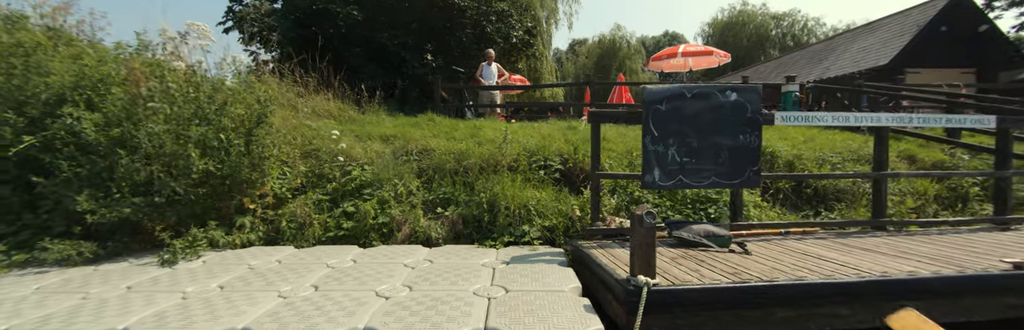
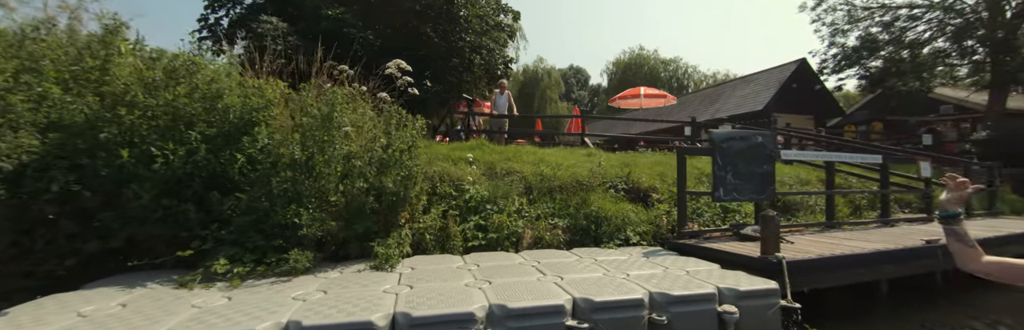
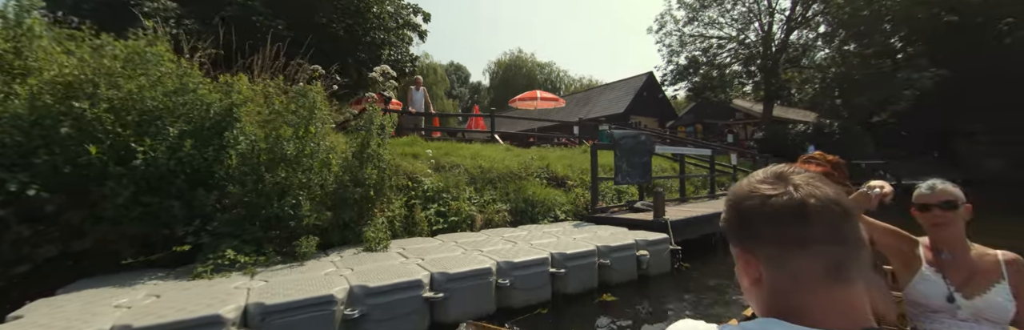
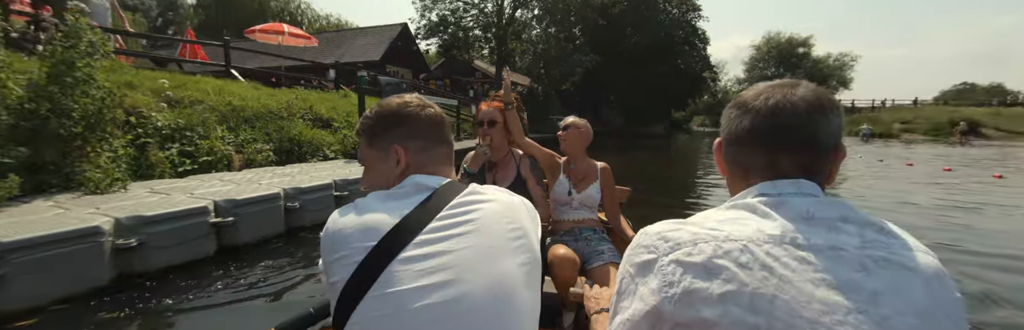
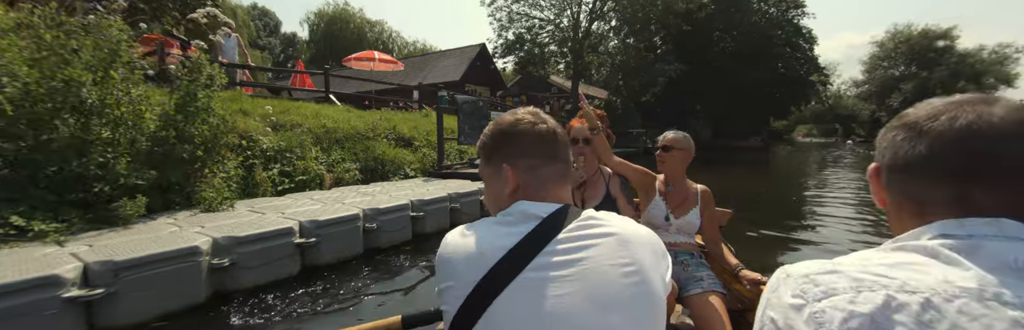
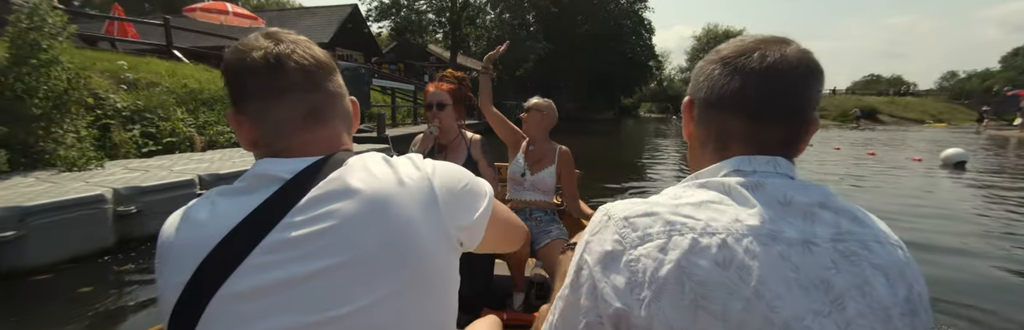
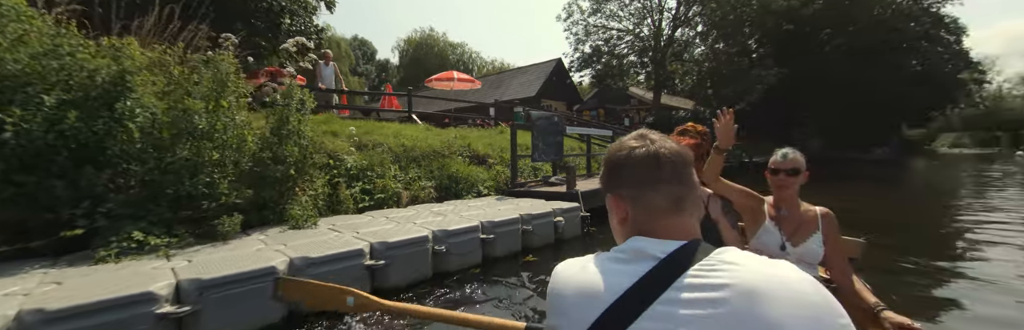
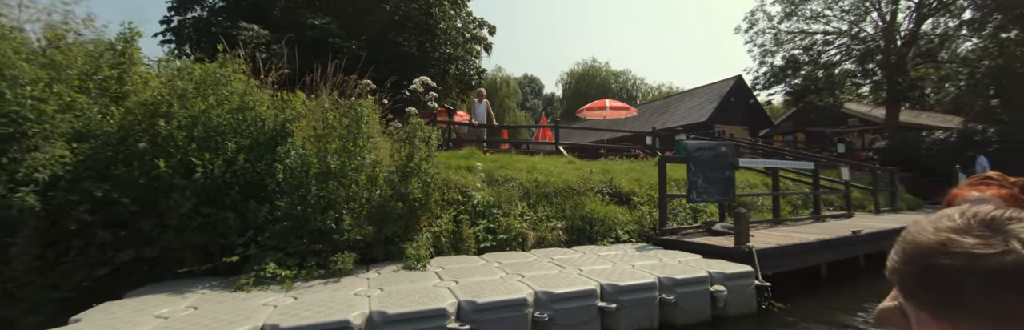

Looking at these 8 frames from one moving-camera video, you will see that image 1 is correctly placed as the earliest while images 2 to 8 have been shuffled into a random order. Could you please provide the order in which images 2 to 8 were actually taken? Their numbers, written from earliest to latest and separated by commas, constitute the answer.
2, 8, 3, 7, 5, 4, 6
